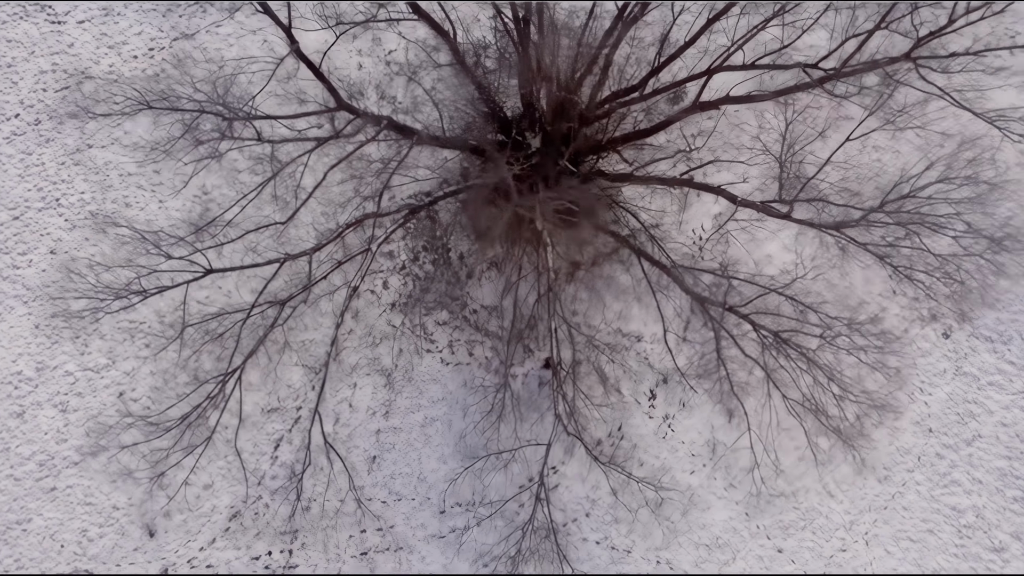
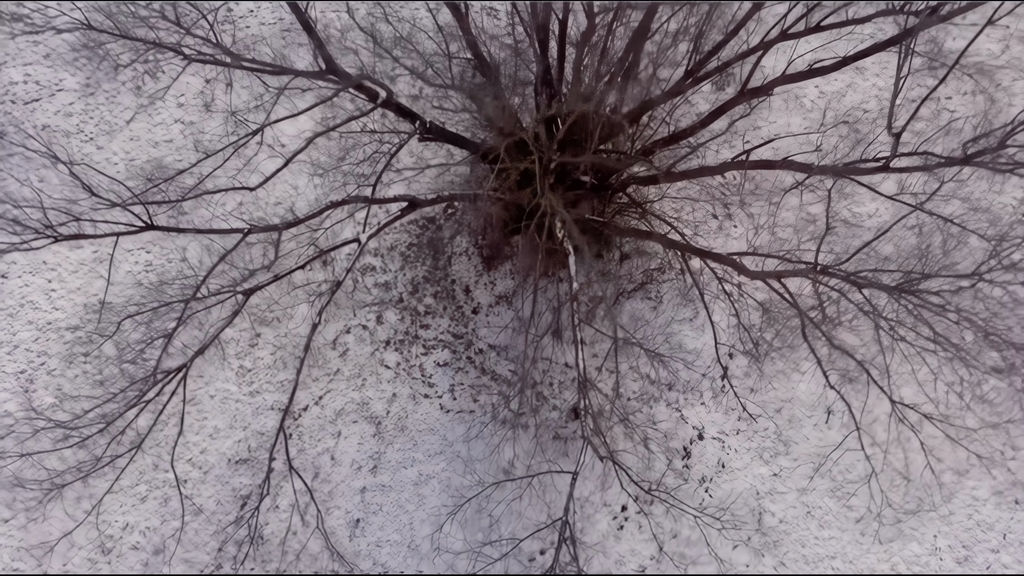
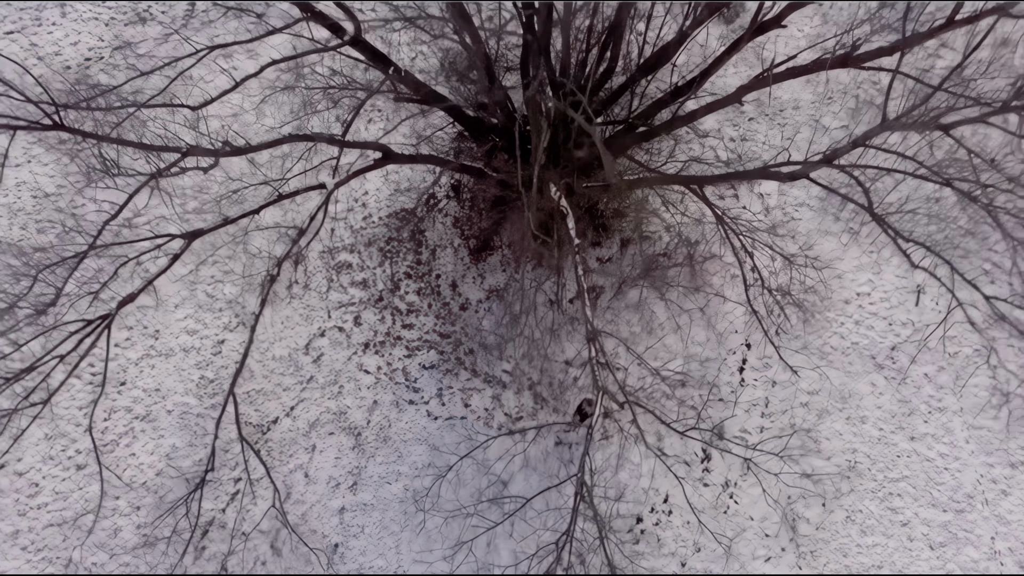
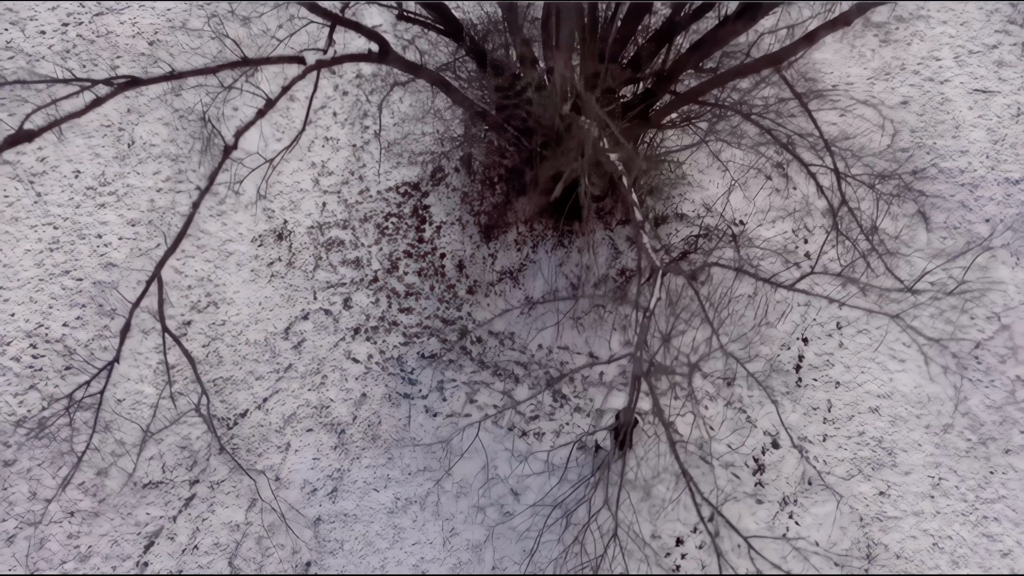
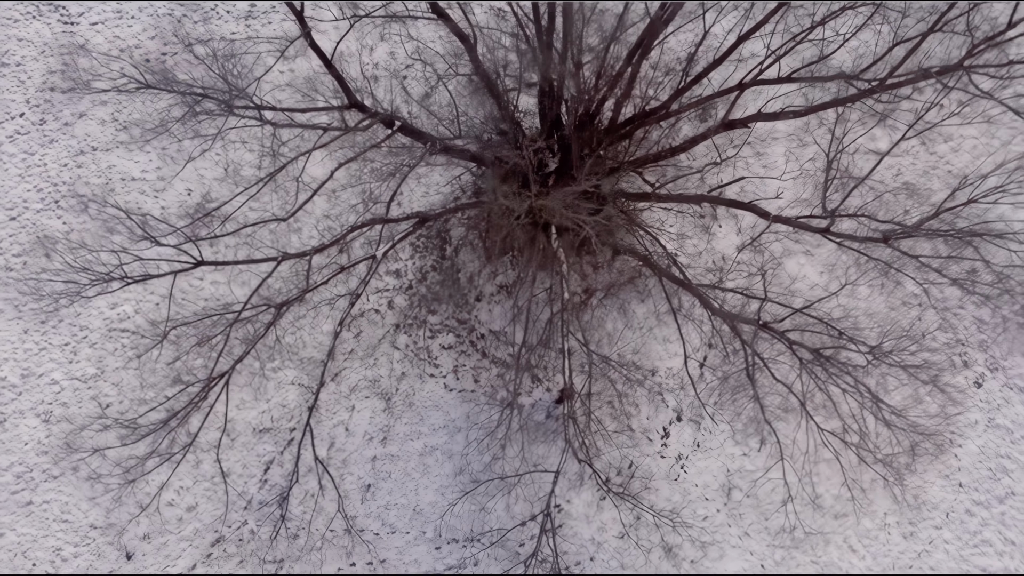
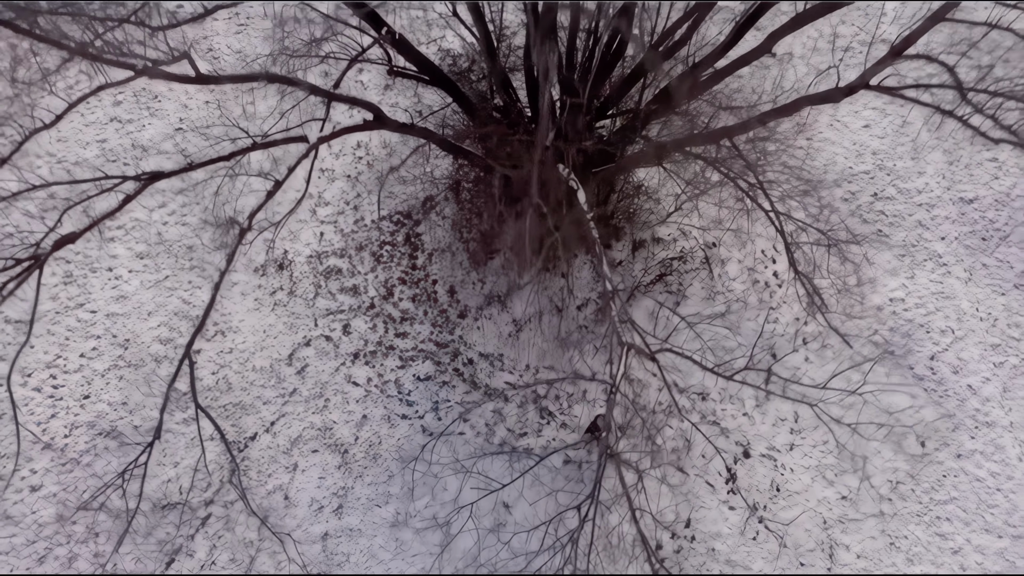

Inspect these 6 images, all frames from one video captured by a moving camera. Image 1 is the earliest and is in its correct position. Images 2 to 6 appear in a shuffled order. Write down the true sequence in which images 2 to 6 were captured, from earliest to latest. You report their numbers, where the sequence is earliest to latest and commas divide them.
5, 2, 3, 6, 4
